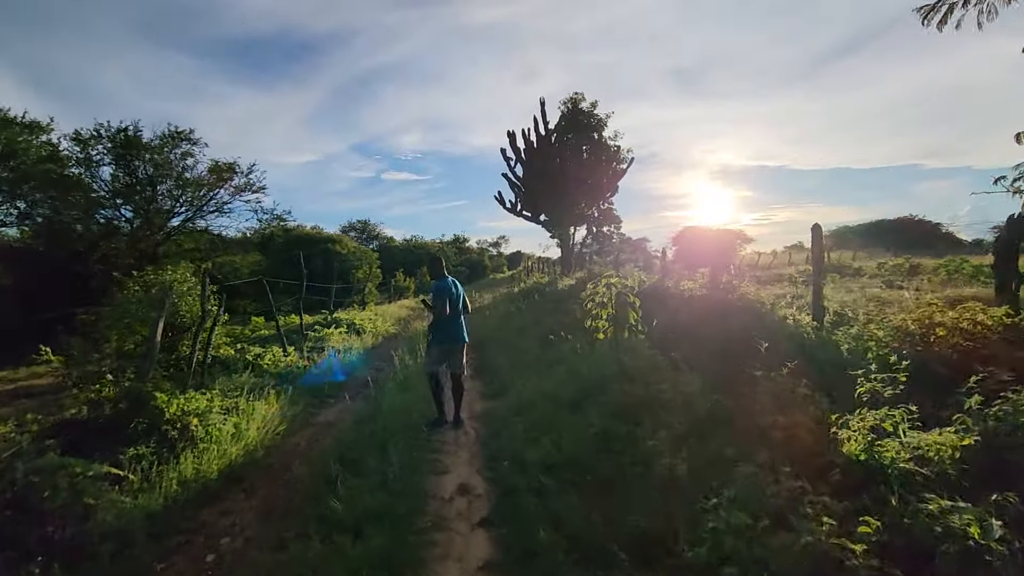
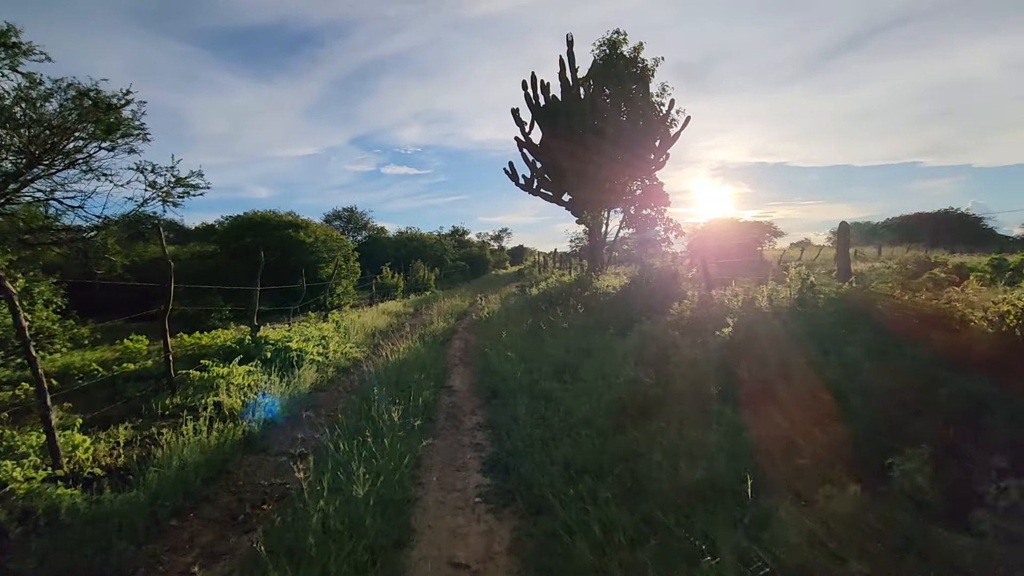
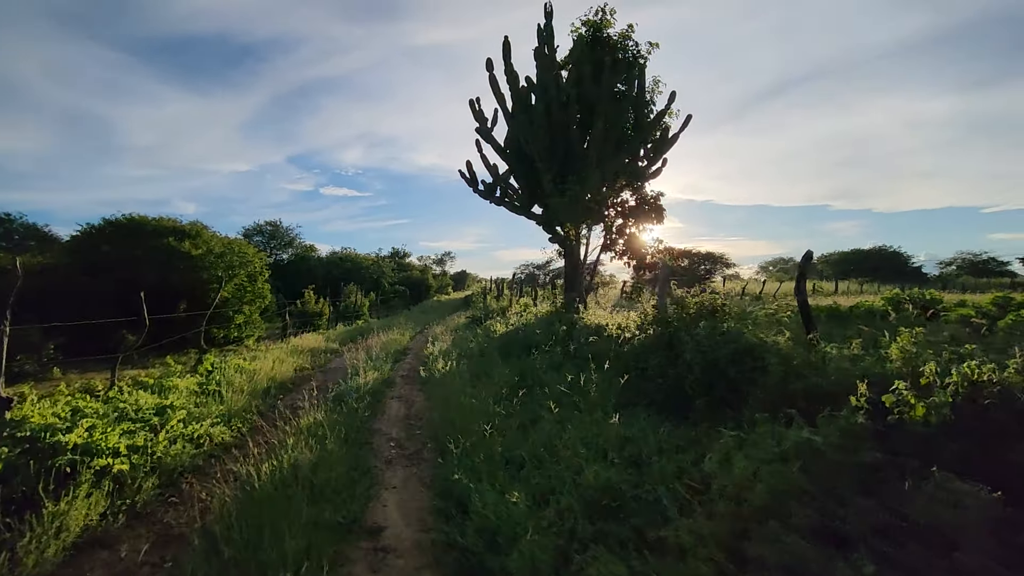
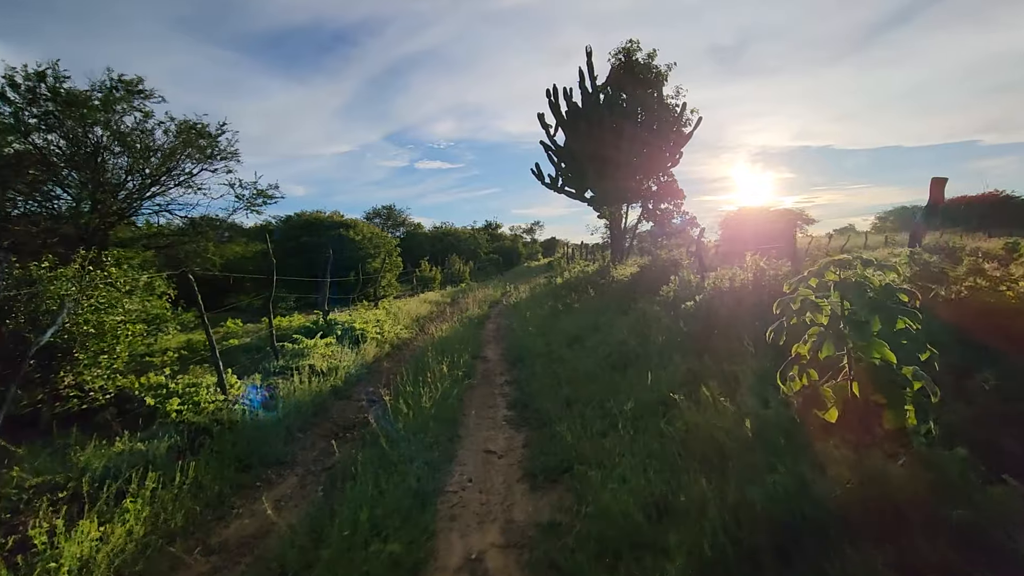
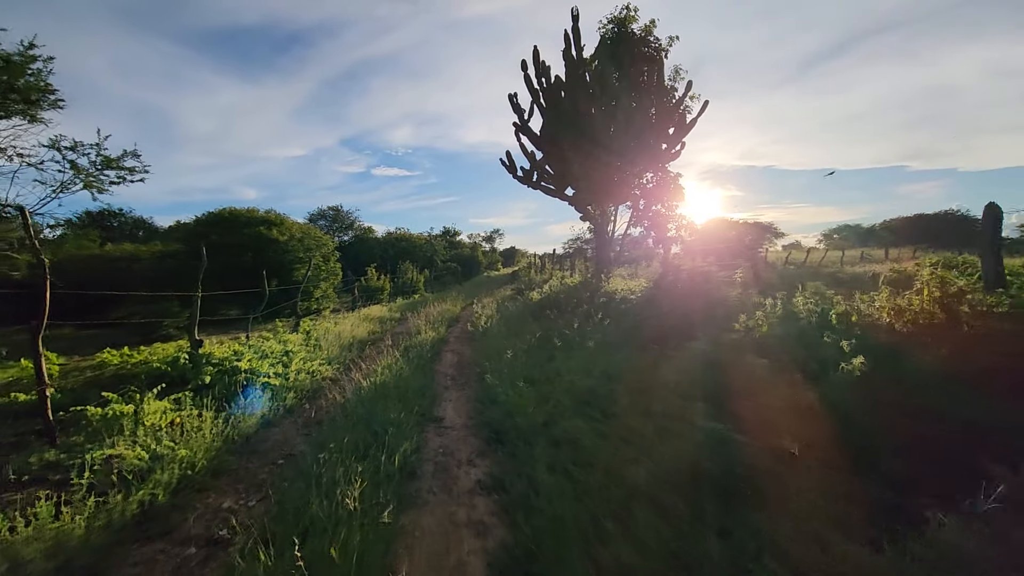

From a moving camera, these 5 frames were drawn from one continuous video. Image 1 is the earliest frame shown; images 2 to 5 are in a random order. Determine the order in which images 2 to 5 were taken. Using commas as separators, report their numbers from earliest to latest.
4, 2, 5, 3
